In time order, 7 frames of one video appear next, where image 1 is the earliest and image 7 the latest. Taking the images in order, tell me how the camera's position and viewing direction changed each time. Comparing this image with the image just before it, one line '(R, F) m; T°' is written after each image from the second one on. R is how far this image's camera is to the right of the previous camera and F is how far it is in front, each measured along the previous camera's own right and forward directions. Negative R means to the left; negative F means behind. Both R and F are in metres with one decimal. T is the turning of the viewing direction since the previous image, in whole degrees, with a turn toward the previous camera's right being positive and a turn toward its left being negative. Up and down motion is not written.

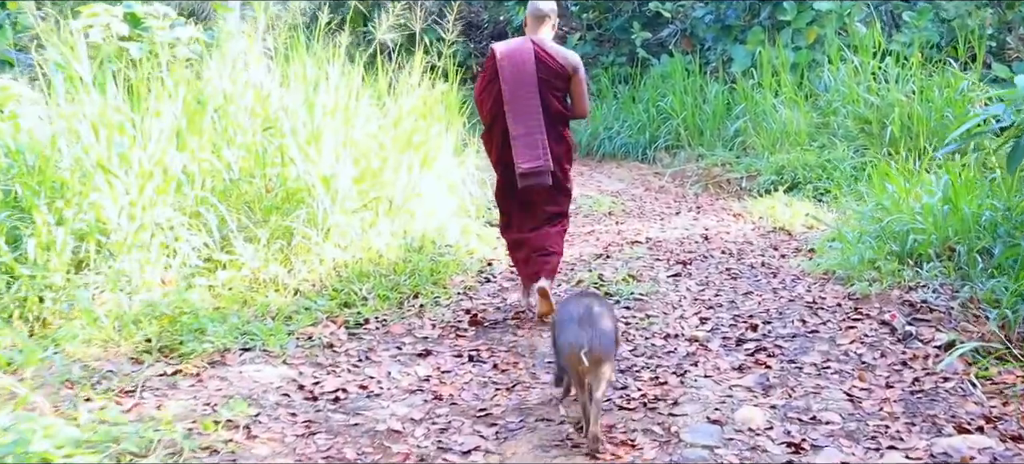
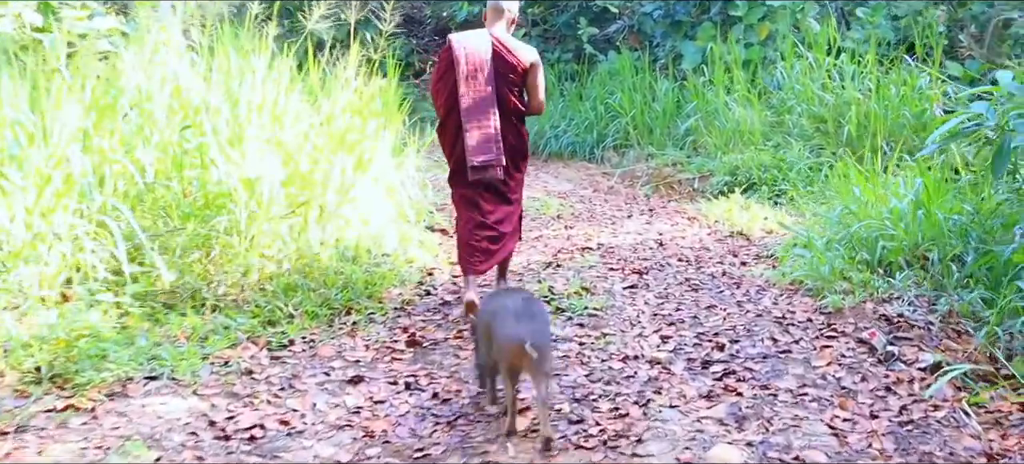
(0.0, +0.4) m; +3°
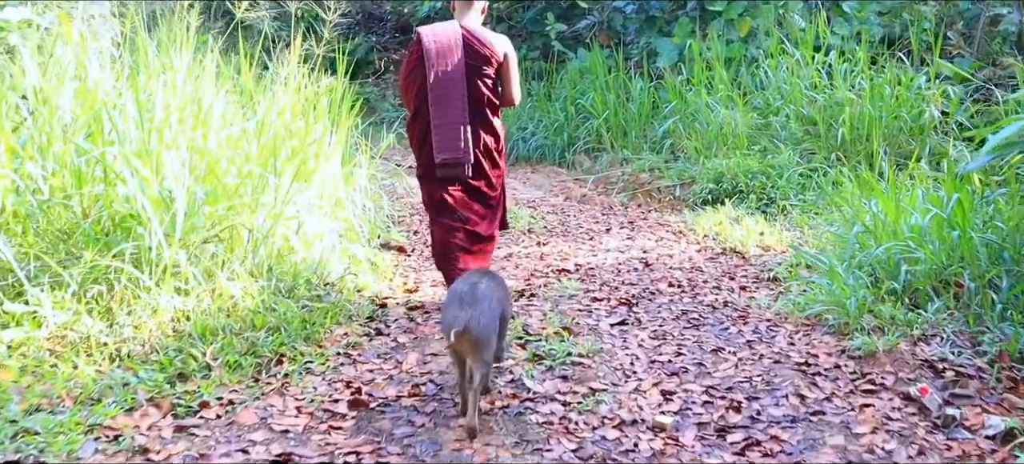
(0.0, +0.7) m; +2°
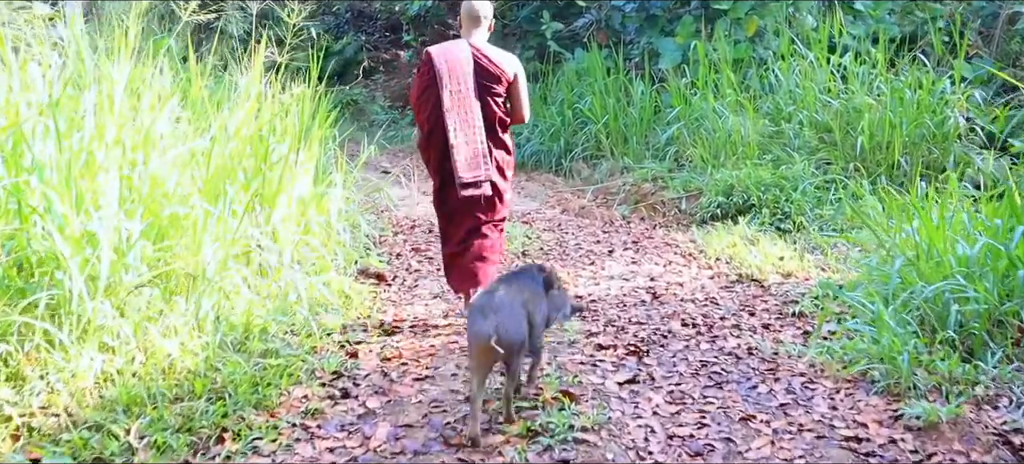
(0.0, +0.5) m; 0°
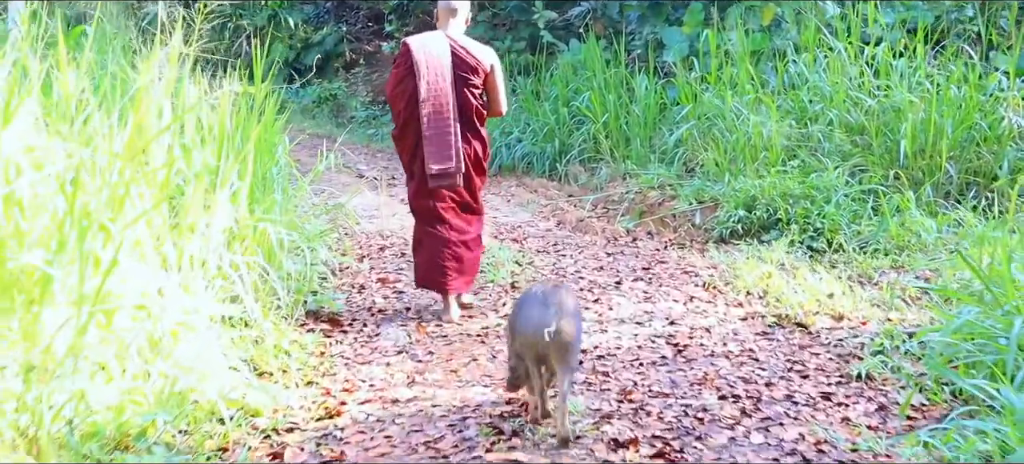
(0.0, +0.9) m; 0°
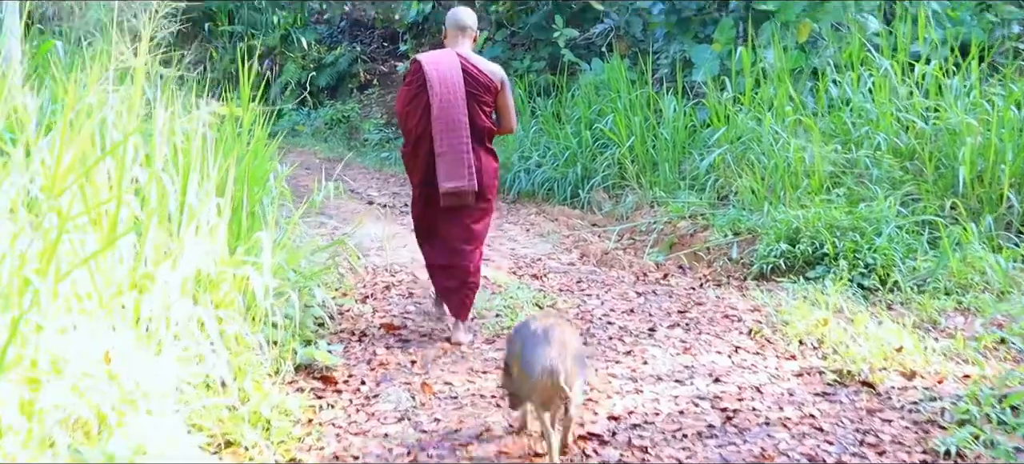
(0.0, +0.5) m; -1°
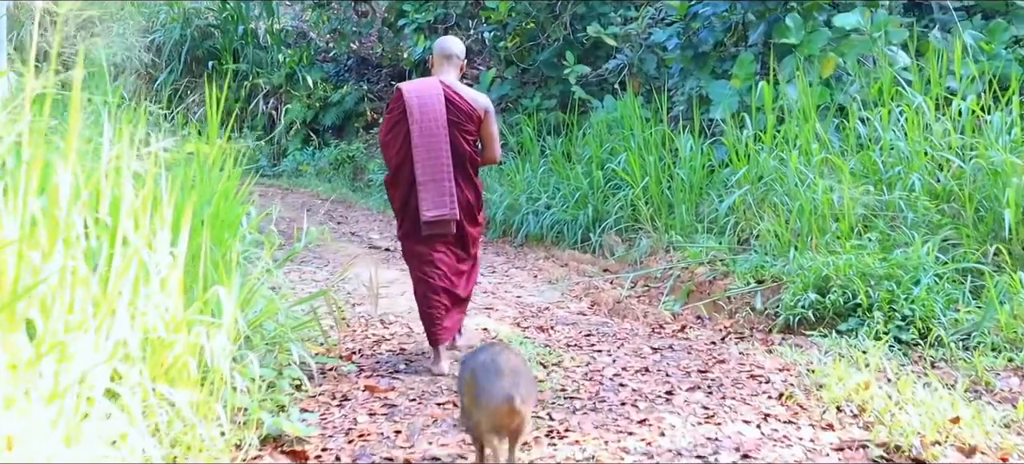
(0.0, +0.4) m; -1°
